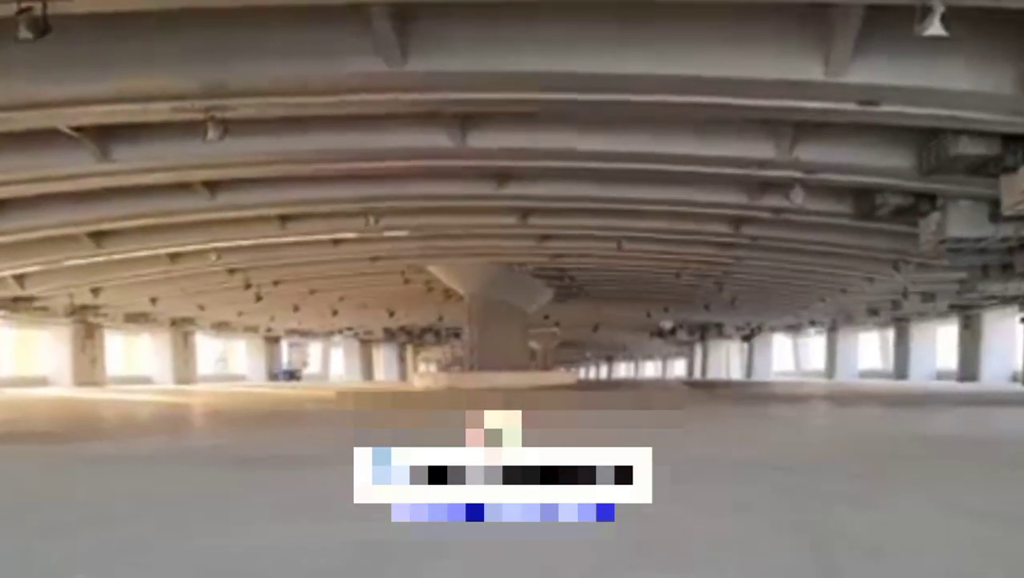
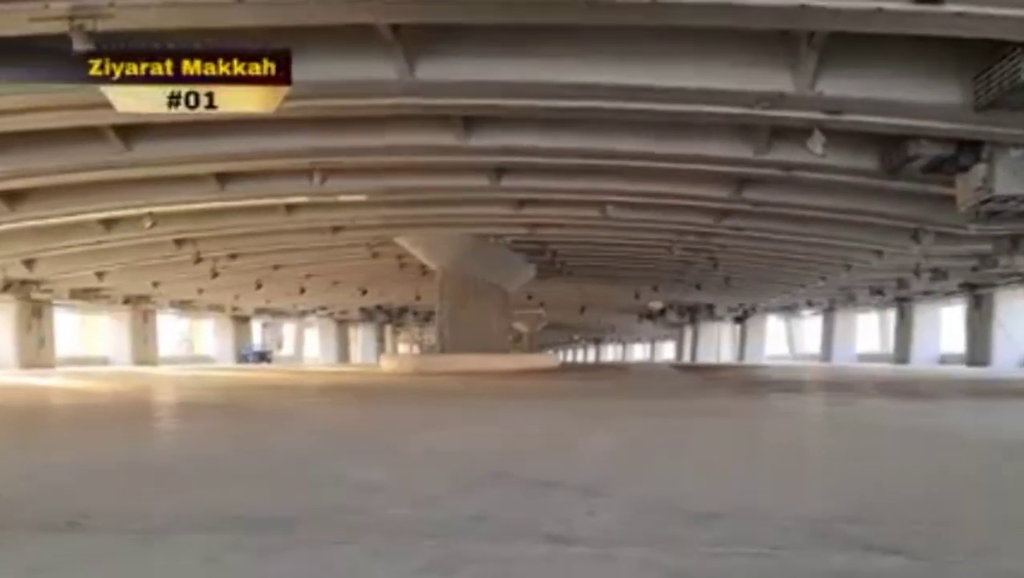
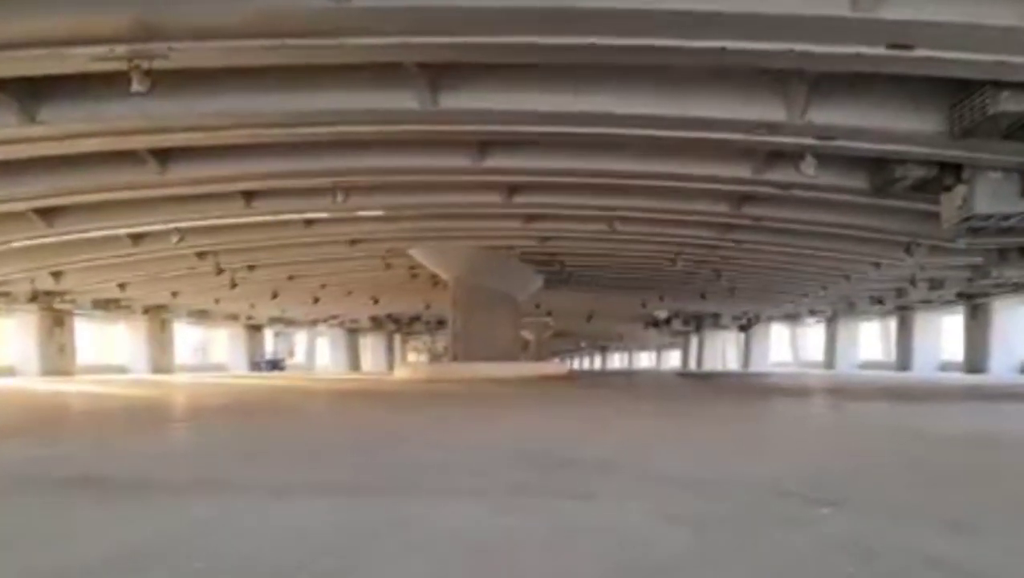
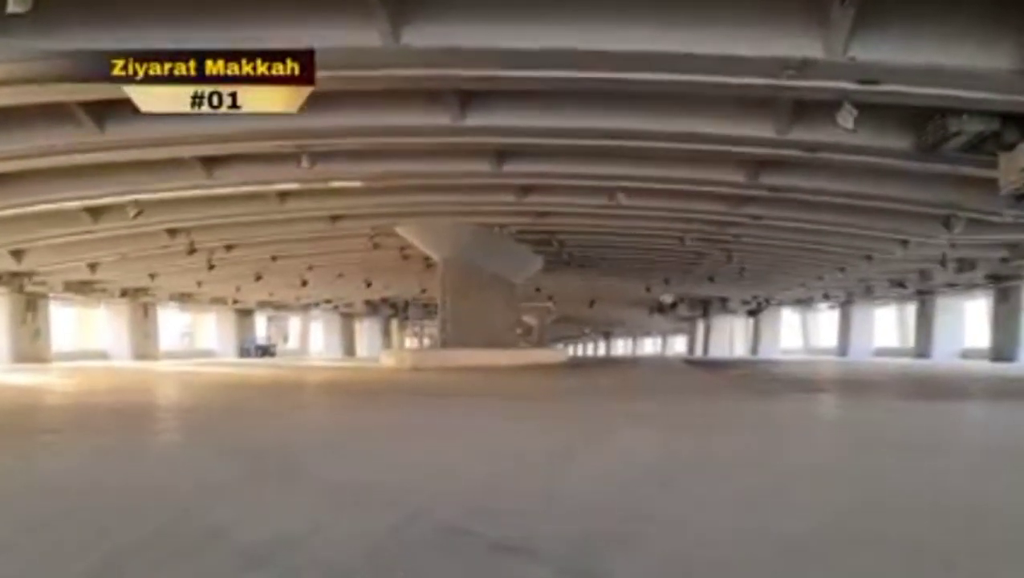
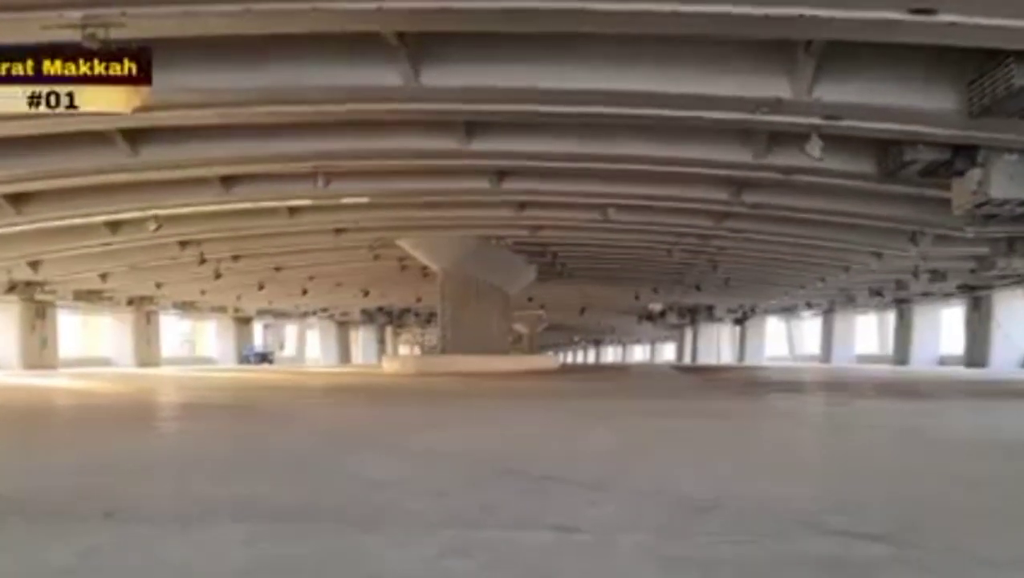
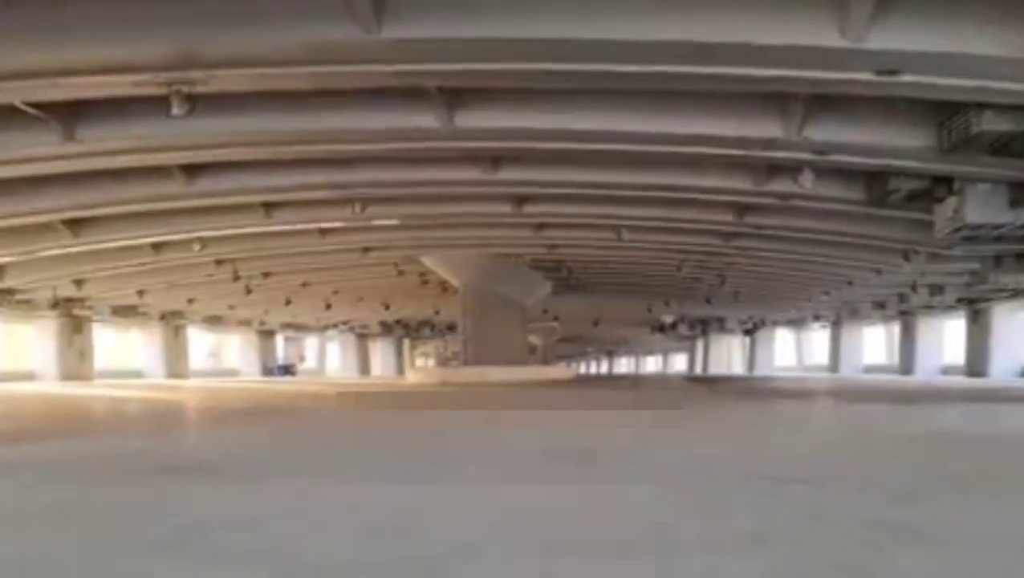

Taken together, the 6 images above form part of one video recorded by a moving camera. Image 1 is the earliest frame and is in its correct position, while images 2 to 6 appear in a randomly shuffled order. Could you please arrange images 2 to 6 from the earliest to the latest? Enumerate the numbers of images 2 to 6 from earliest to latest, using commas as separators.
6, 3, 5, 2, 4
